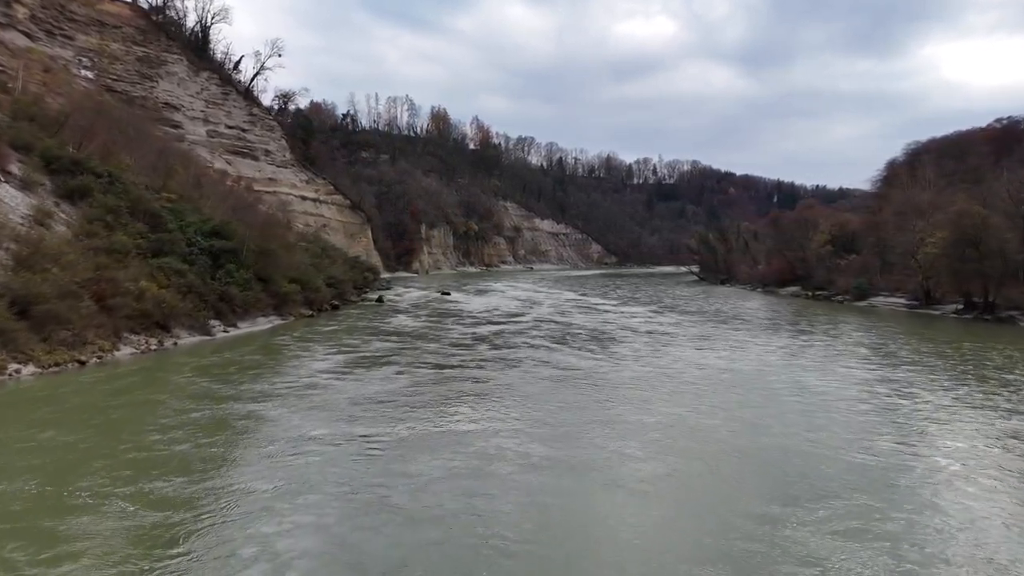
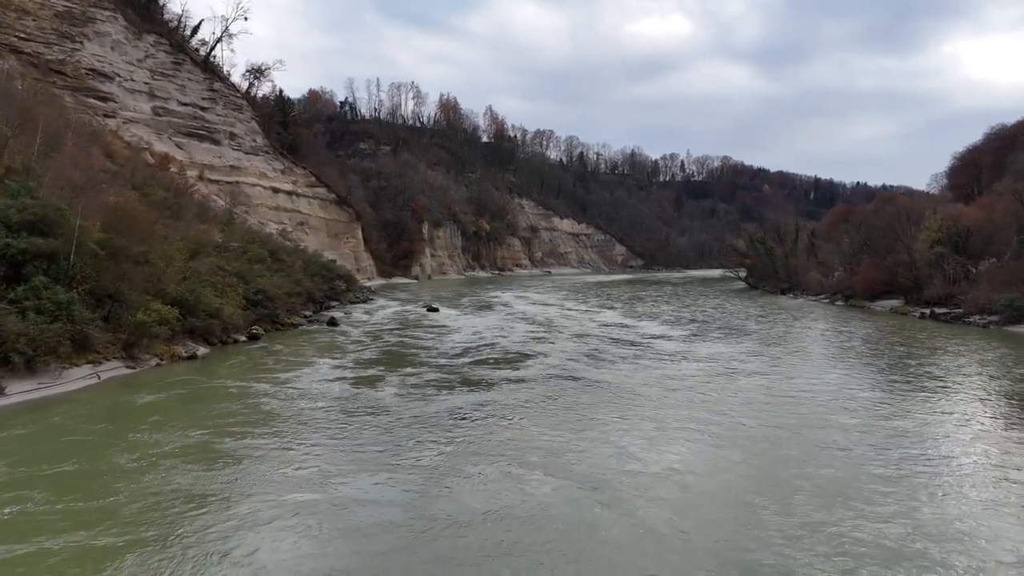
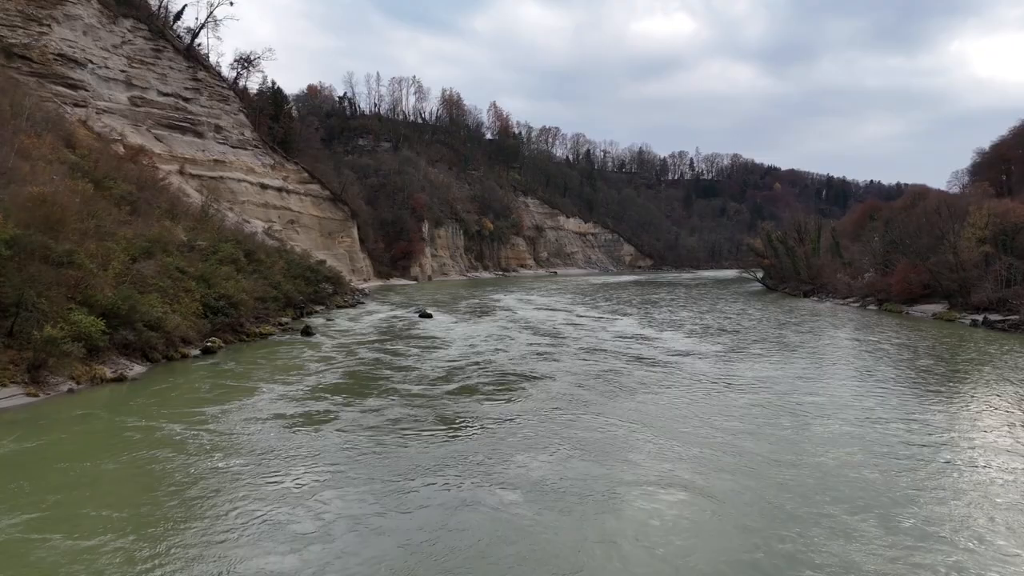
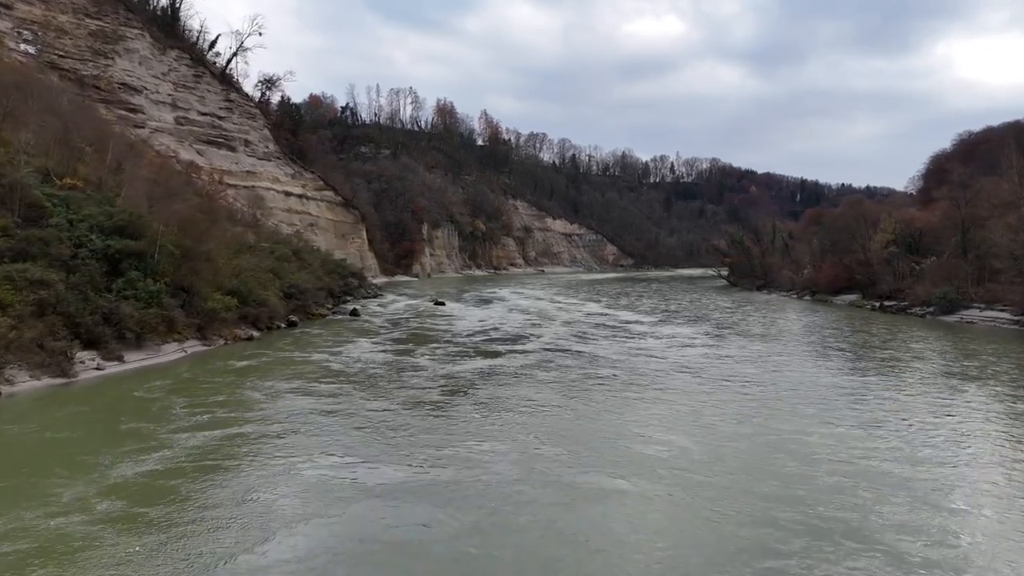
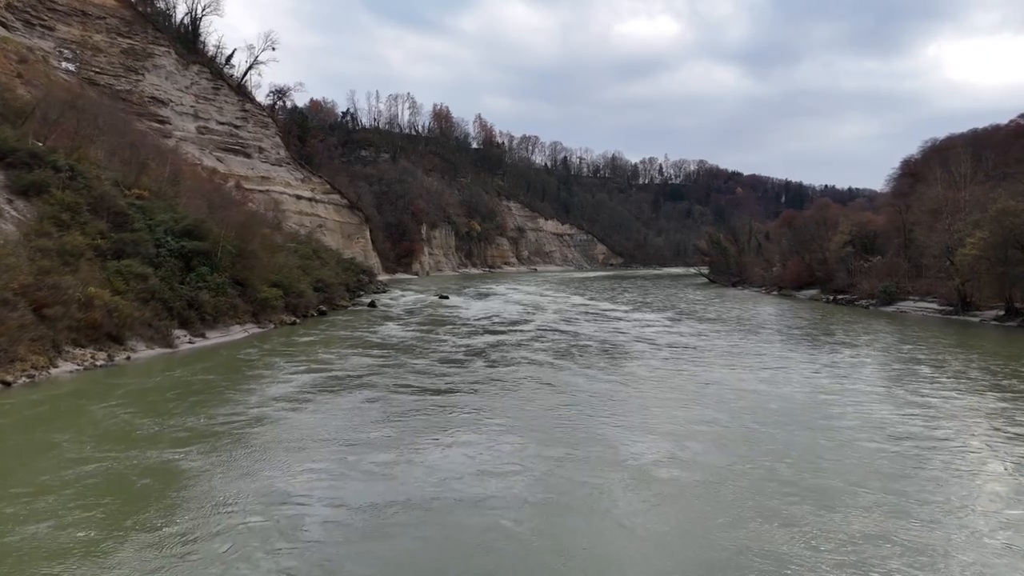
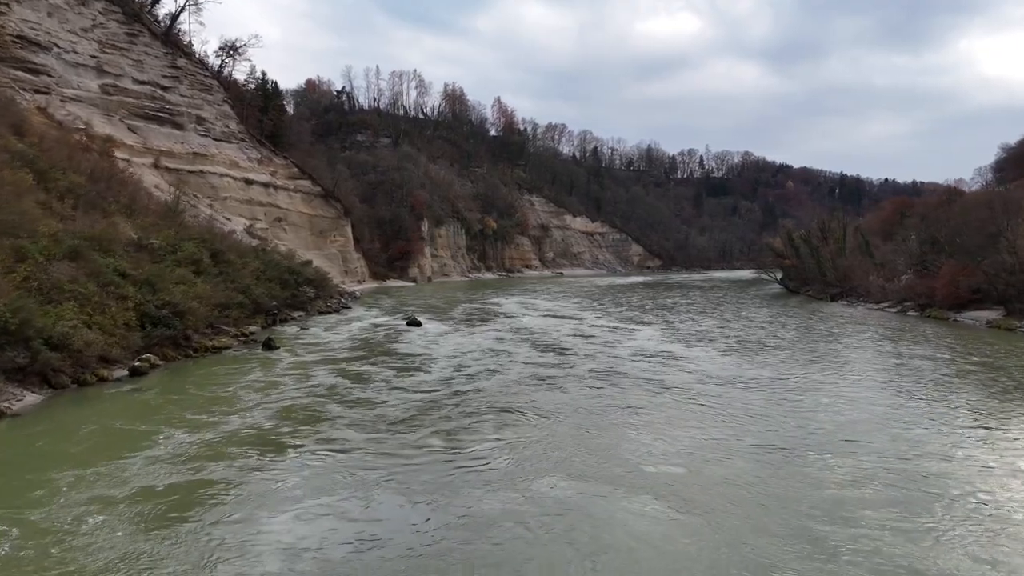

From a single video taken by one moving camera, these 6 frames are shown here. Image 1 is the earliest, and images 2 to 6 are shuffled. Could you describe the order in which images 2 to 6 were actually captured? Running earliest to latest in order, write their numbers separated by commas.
5, 4, 2, 3, 6
